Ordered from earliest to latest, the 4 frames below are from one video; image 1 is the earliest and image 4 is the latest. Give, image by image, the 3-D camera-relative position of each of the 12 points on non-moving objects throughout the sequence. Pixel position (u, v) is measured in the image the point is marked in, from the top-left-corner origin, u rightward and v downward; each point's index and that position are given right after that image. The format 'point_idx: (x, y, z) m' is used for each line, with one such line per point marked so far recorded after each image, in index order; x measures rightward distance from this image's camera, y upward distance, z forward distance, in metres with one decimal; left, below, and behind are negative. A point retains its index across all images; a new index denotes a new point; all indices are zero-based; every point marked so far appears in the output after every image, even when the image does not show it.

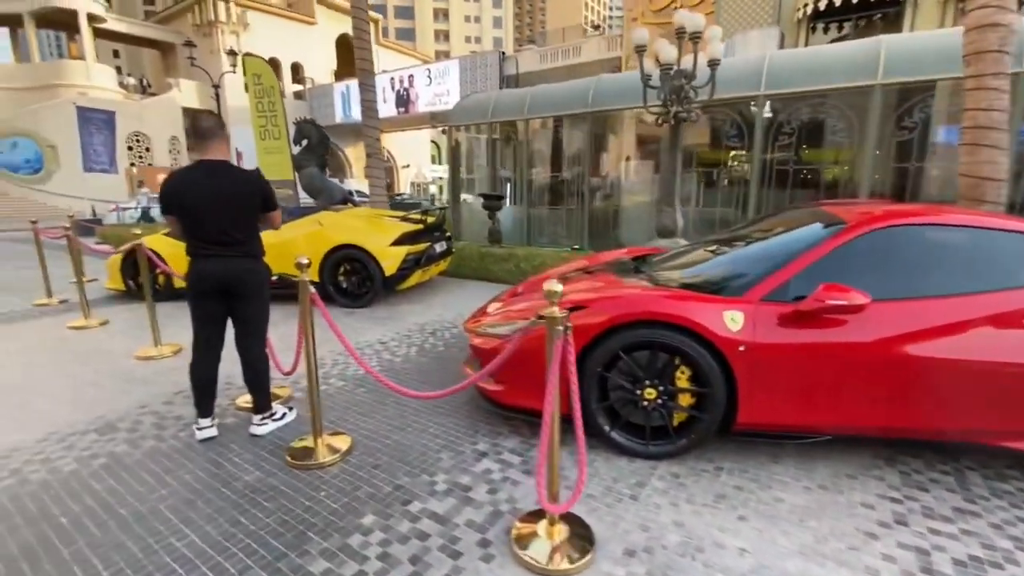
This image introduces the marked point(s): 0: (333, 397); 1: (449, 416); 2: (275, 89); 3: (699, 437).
0: (-1.4, -0.8, +3.8) m
1: (-0.4, -0.9, +3.4) m
2: (-5.1, +4.2, +10.5) m
3: (+1.1, -0.9, +2.8) m
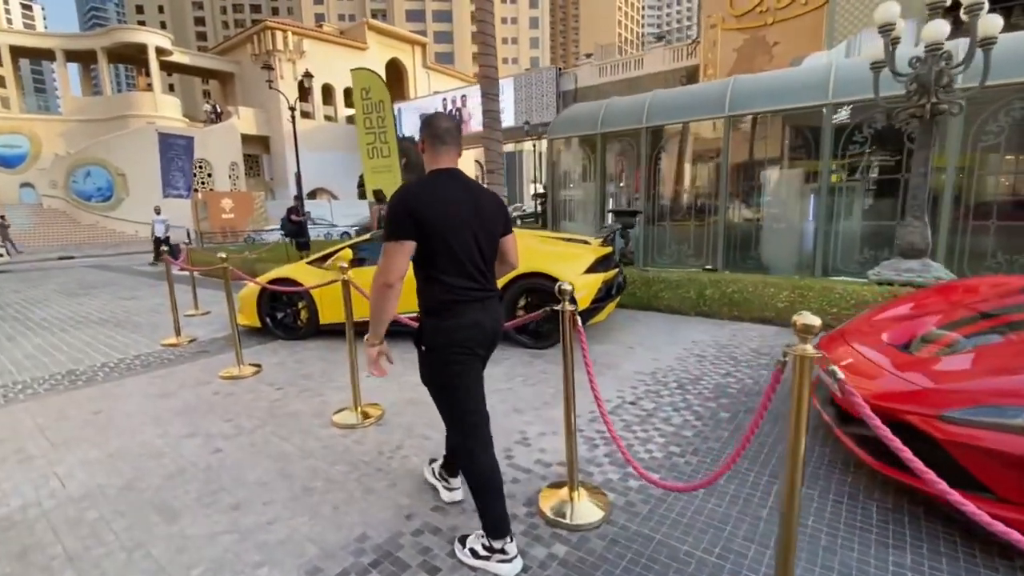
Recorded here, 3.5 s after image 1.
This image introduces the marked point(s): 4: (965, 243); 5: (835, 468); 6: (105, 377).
0: (+0.8, -1.1, +2.6) m
1: (+1.7, -1.2, +2.2) m
2: (-2.5, +3.6, +9.7) m
3: (+3.2, -1.1, +1.5) m
4: (+7.6, +0.8, +8.3) m
5: (+1.9, -1.1, +2.9) m
6: (-4.1, -0.9, +4.9) m
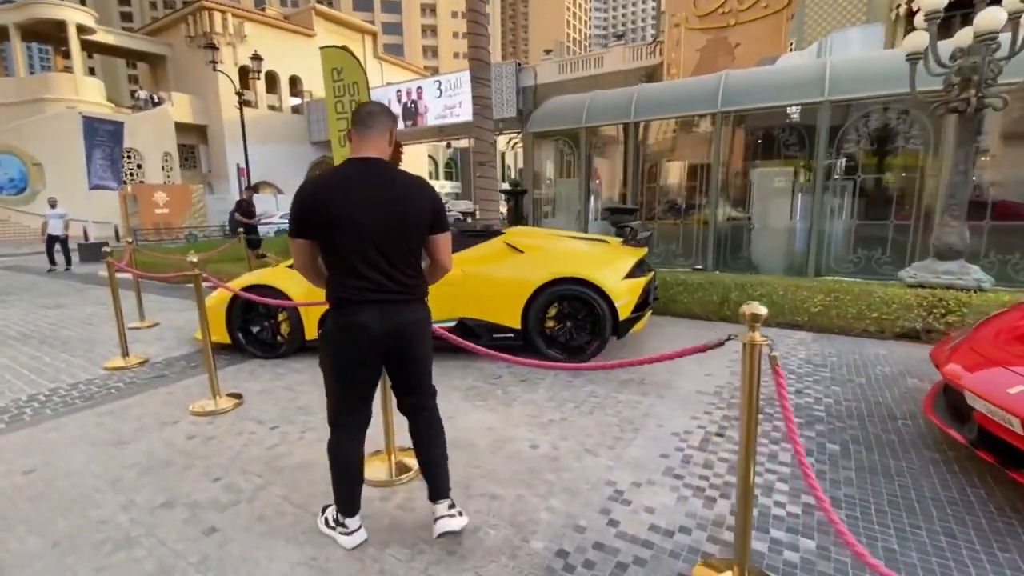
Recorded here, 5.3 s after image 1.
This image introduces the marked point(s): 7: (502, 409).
0: (+1.4, -1.2, +2.0) m
1: (+2.3, -1.2, +1.7) m
2: (-2.7, +3.6, +8.7) m
3: (+3.9, -1.2, +1.2) m
4: (+7.5, +0.8, +8.3) m
5: (+2.4, -1.1, +2.4) m
6: (-3.7, -1.0, +3.8) m
7: (-0.1, -0.9, +3.7) m
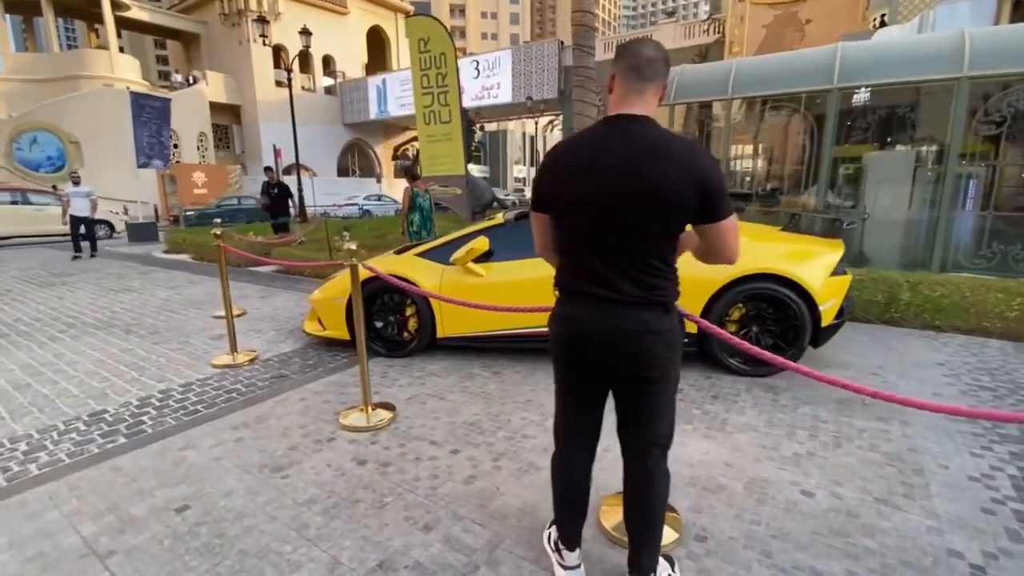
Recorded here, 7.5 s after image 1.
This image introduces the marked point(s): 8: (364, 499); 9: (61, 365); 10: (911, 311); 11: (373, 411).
0: (+2.7, -1.3, +1.3) m
1: (+3.6, -1.3, +1.0) m
2: (-1.1, +3.8, +8.0) m
3: (+5.1, -1.3, +0.4) m
4: (+9.1, +0.7, +7.3) m
5: (+3.7, -1.2, +1.7) m
6: (-2.4, -0.9, +3.3) m
7: (+1.3, -0.9, +3.1) m
8: (-0.8, -1.1, +2.5) m
9: (-4.2, -0.7, +4.6) m
10: (+4.3, -0.2, +5.2) m
11: (-0.9, -0.8, +3.3) m
